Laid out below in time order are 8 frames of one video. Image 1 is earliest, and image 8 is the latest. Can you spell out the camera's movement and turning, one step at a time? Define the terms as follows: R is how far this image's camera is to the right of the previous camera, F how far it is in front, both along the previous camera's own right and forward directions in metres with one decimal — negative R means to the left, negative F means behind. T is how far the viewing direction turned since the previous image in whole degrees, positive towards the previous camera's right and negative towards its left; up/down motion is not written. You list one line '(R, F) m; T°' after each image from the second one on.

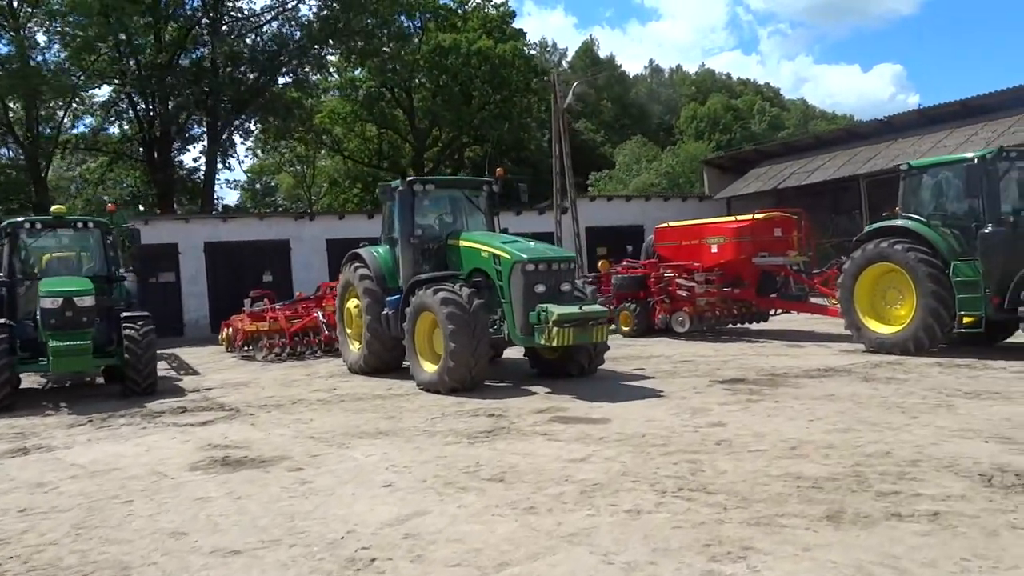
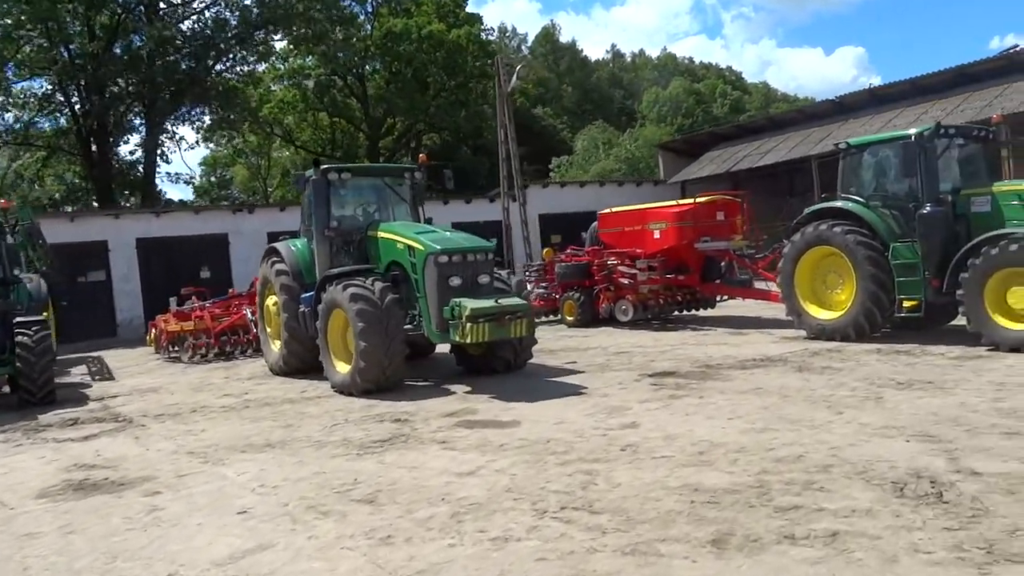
(+0.6, +0.5) m; +2°
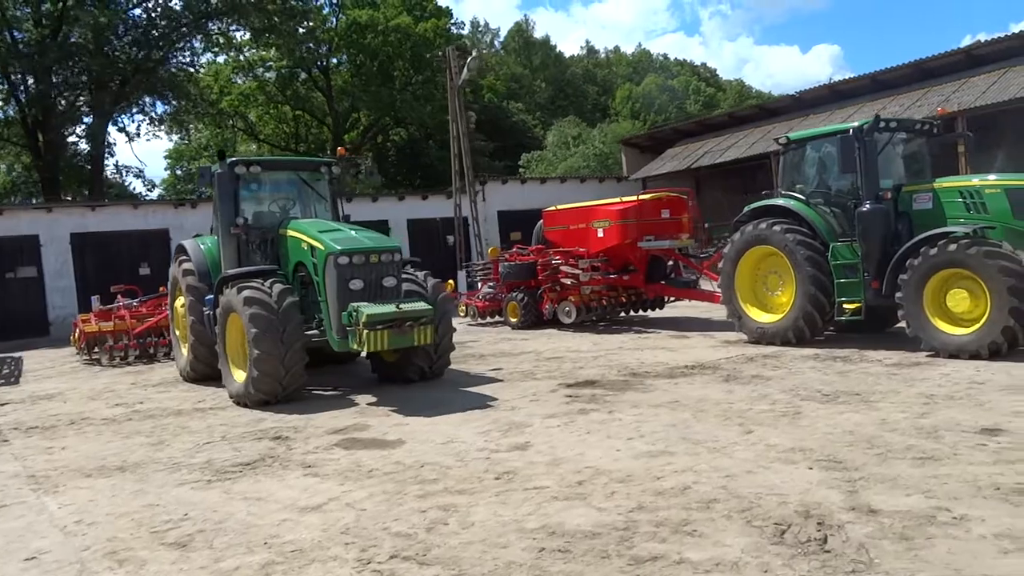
(+0.7, +0.6) m; +2°
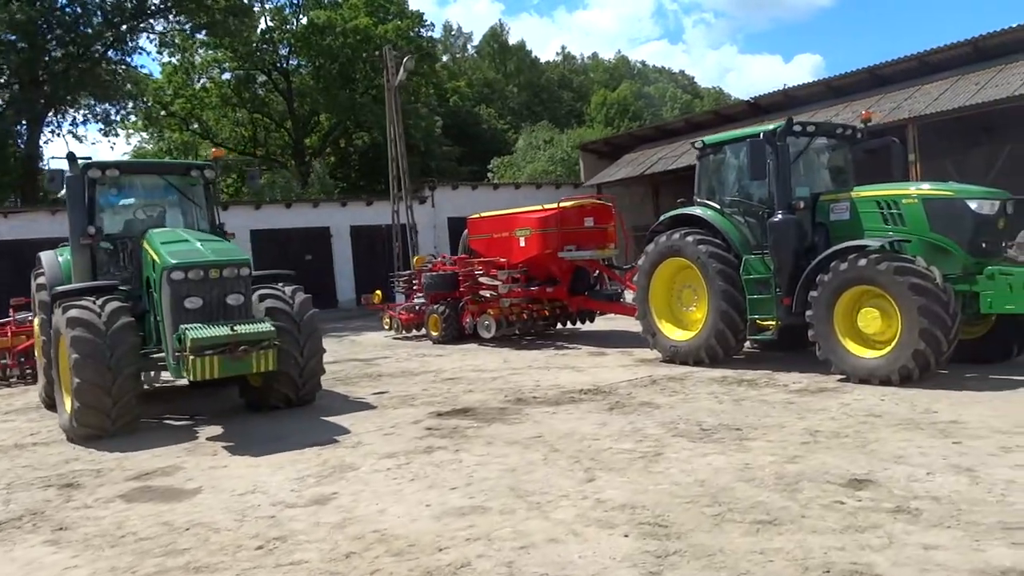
(+1.1, +0.8) m; +1°
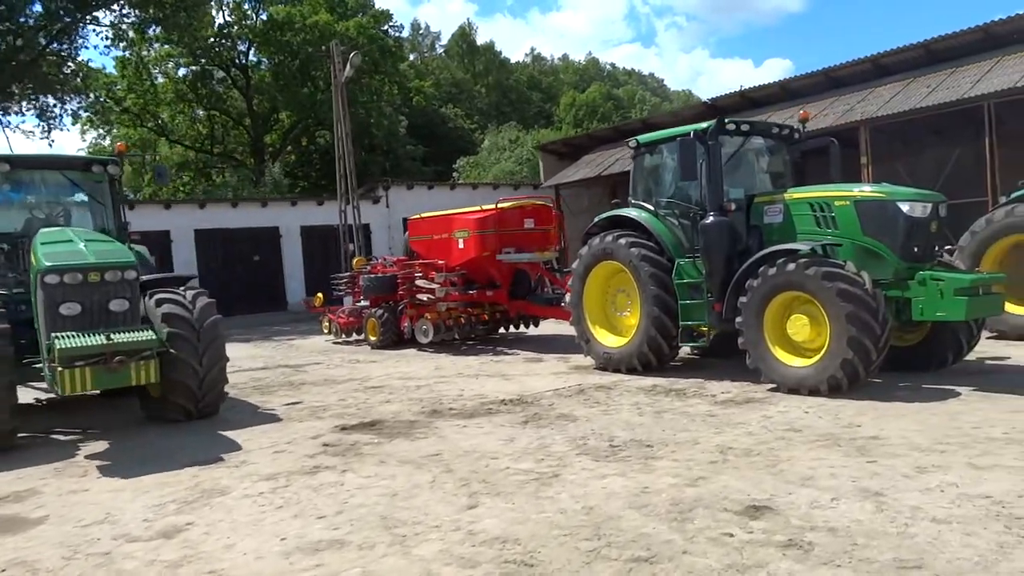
(+0.5, +0.4) m; +2°
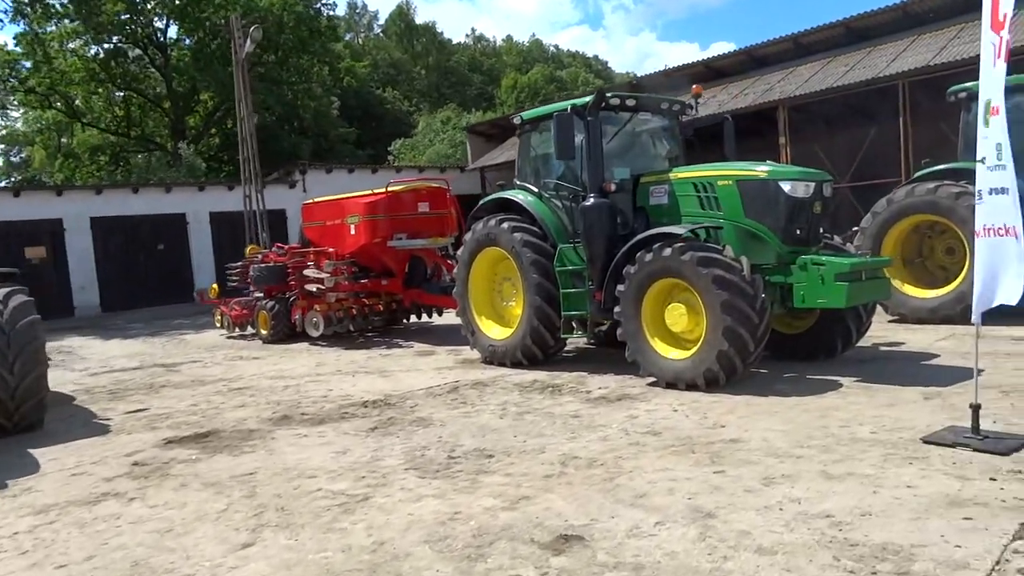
(+0.8, +0.6) m; +4°
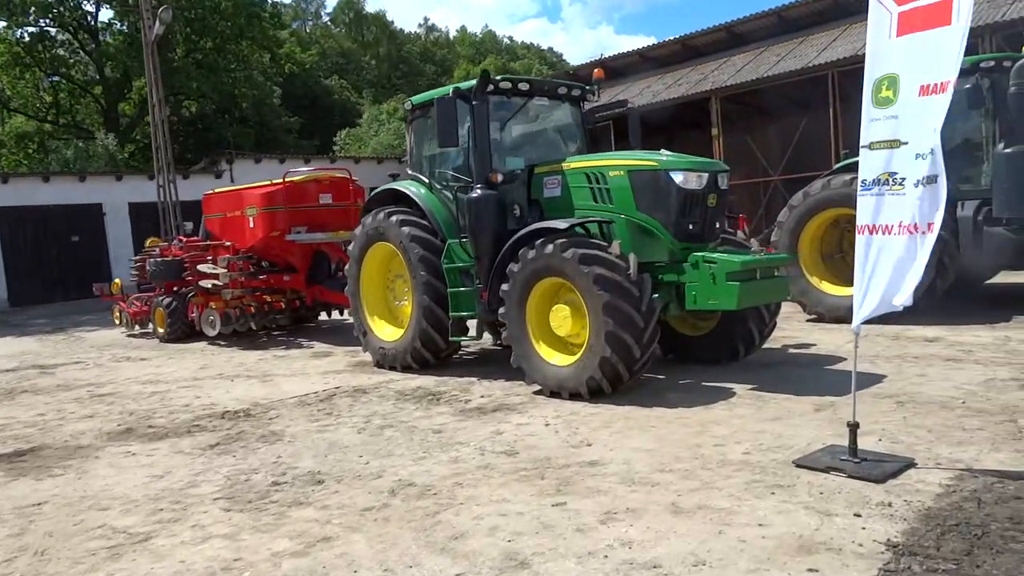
(+0.7, +0.5) m; +3°
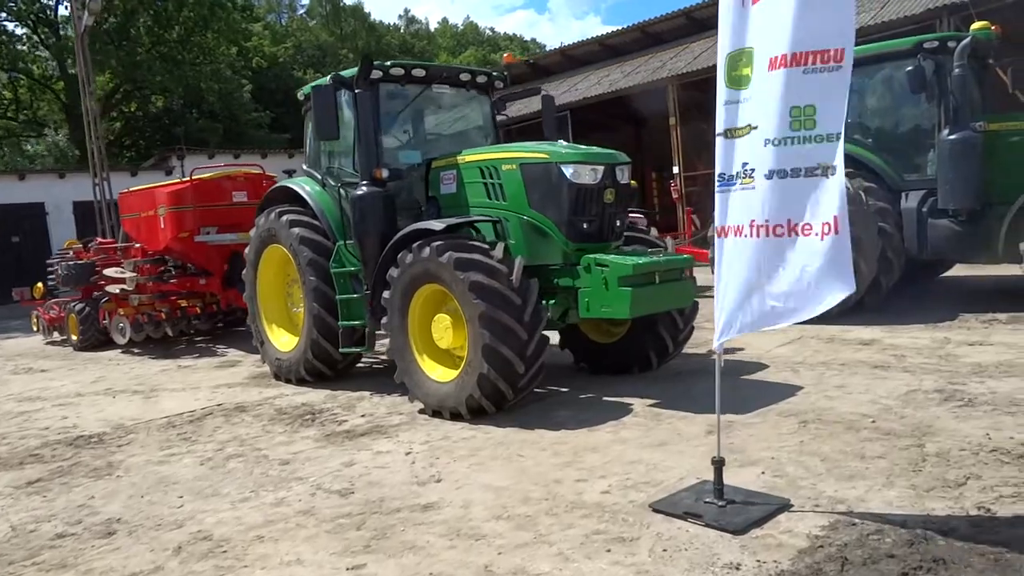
(+0.8, +0.6) m; +1°
